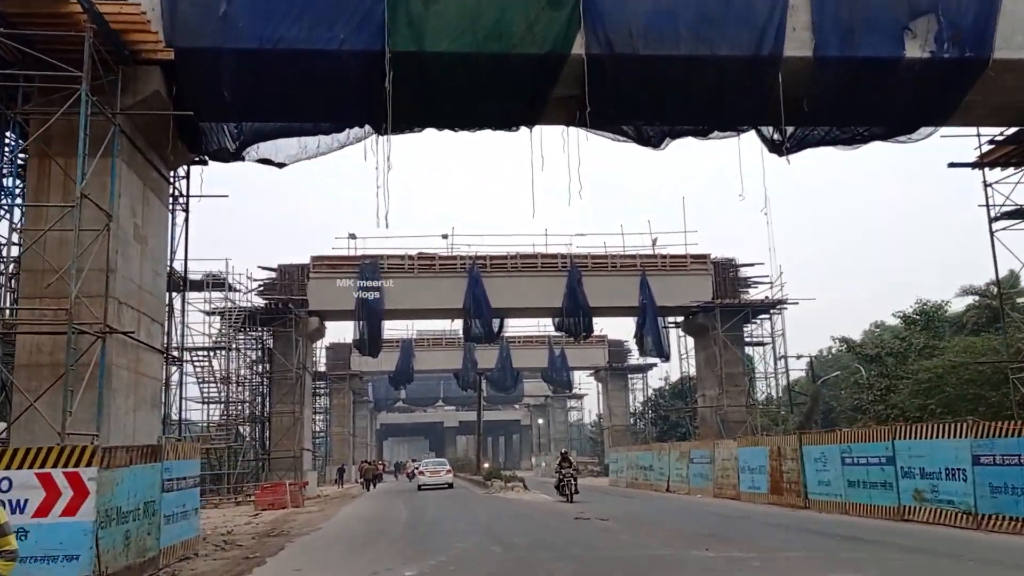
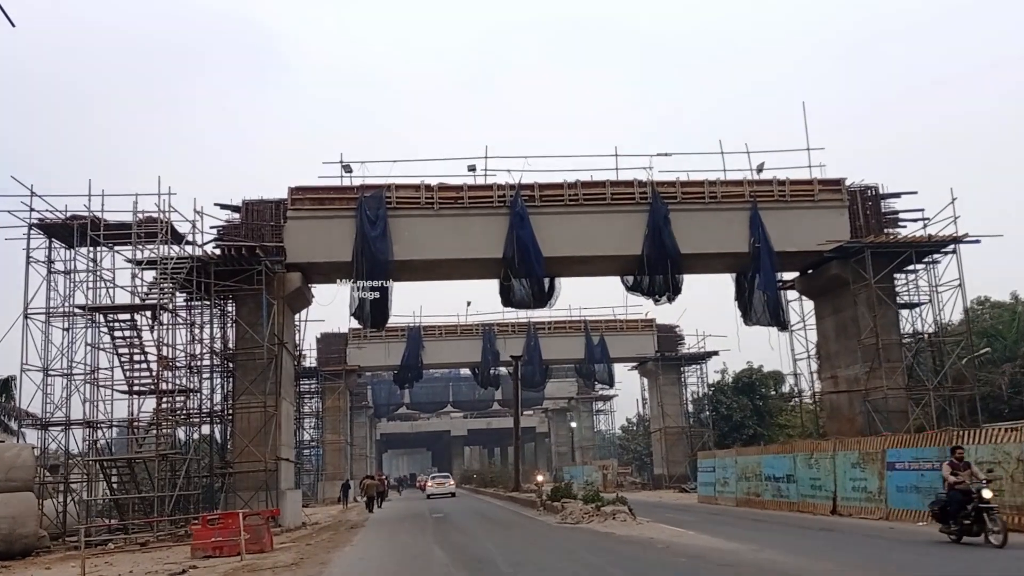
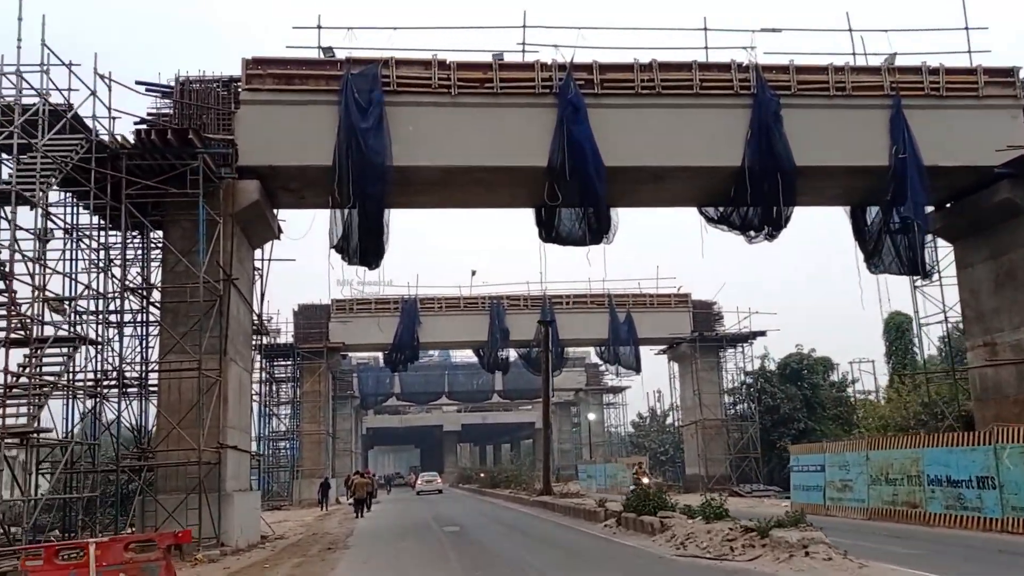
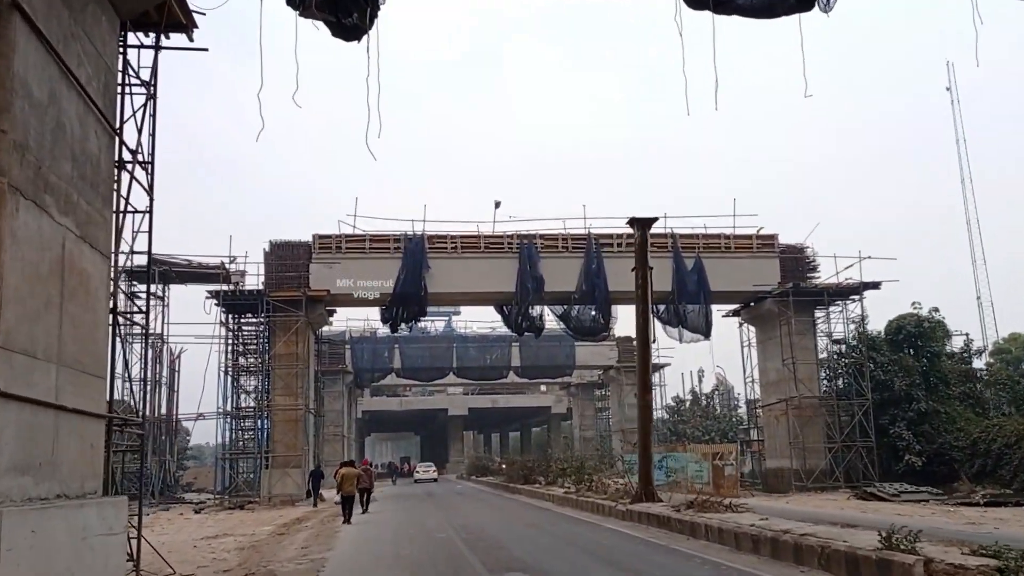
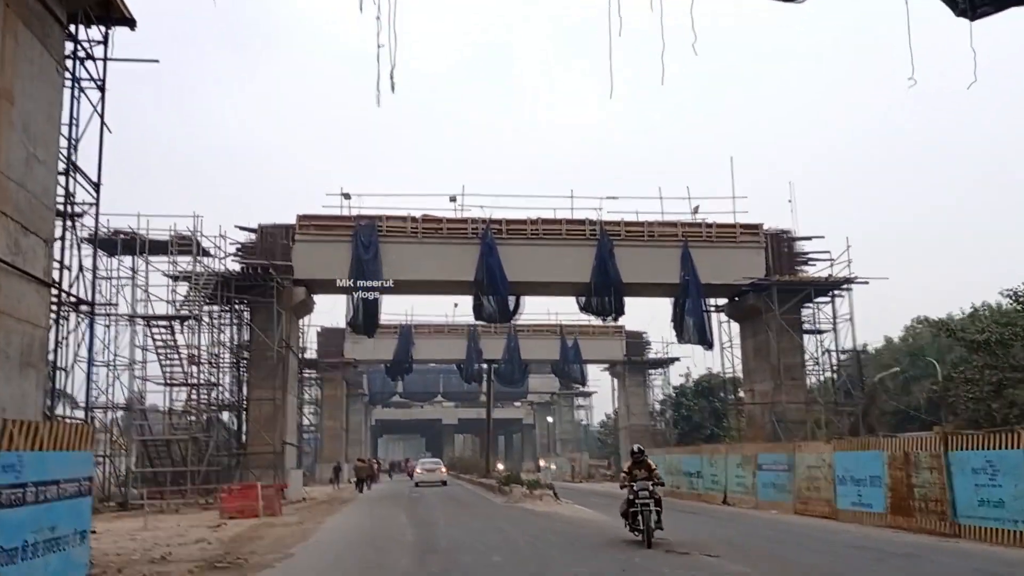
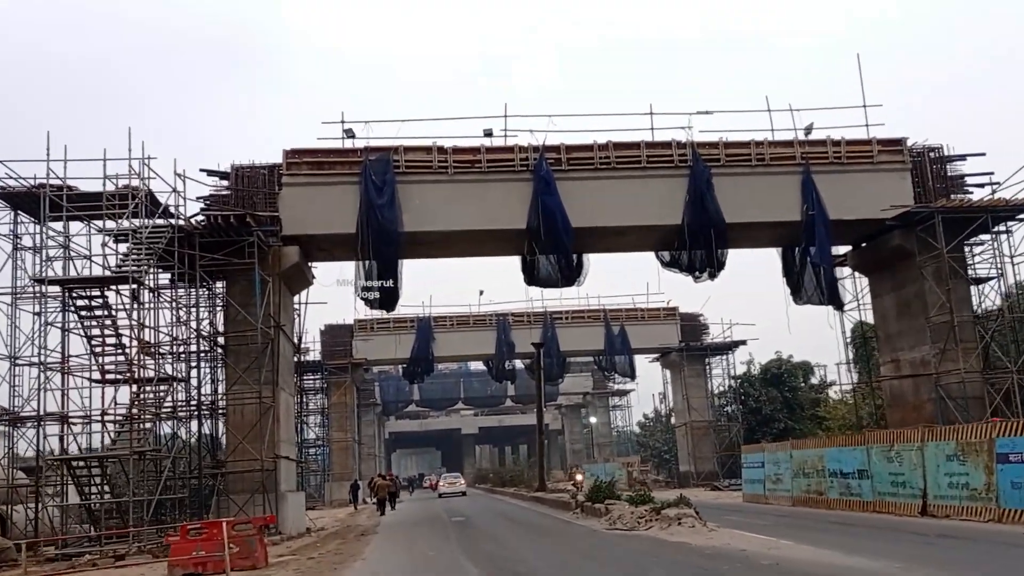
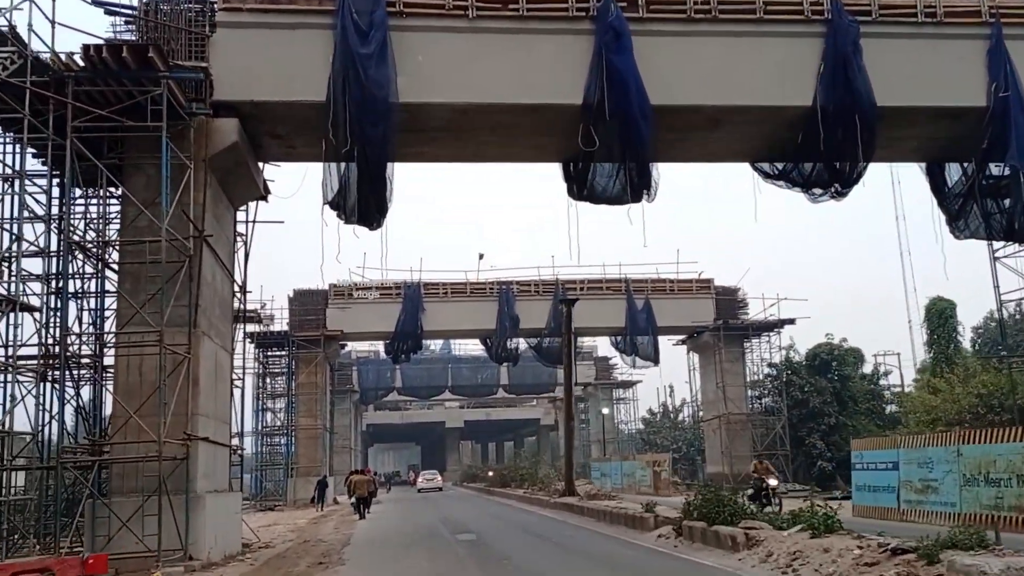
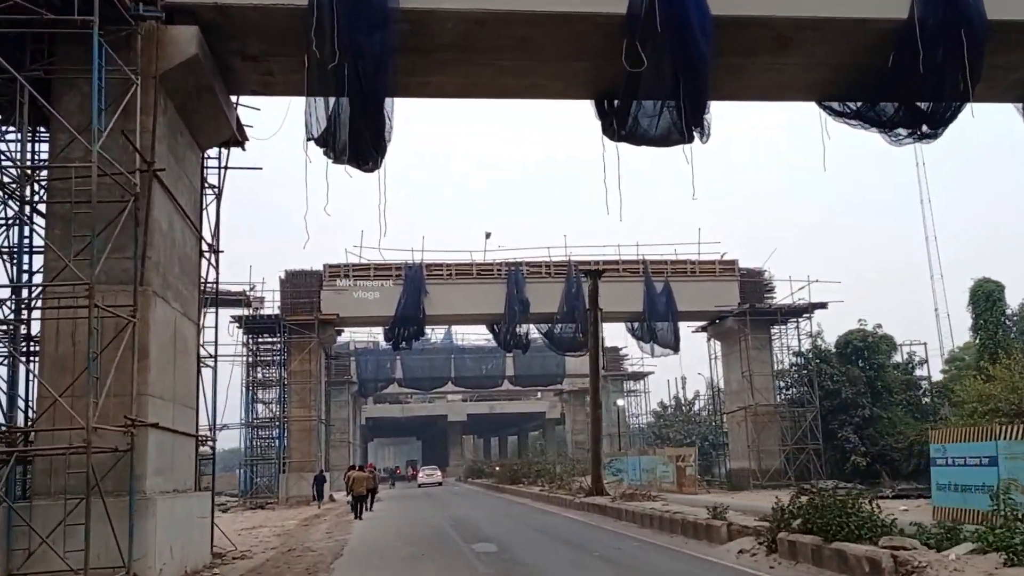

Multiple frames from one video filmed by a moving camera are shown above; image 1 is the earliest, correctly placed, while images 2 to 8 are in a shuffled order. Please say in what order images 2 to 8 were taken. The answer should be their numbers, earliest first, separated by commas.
5, 2, 6, 3, 7, 8, 4
